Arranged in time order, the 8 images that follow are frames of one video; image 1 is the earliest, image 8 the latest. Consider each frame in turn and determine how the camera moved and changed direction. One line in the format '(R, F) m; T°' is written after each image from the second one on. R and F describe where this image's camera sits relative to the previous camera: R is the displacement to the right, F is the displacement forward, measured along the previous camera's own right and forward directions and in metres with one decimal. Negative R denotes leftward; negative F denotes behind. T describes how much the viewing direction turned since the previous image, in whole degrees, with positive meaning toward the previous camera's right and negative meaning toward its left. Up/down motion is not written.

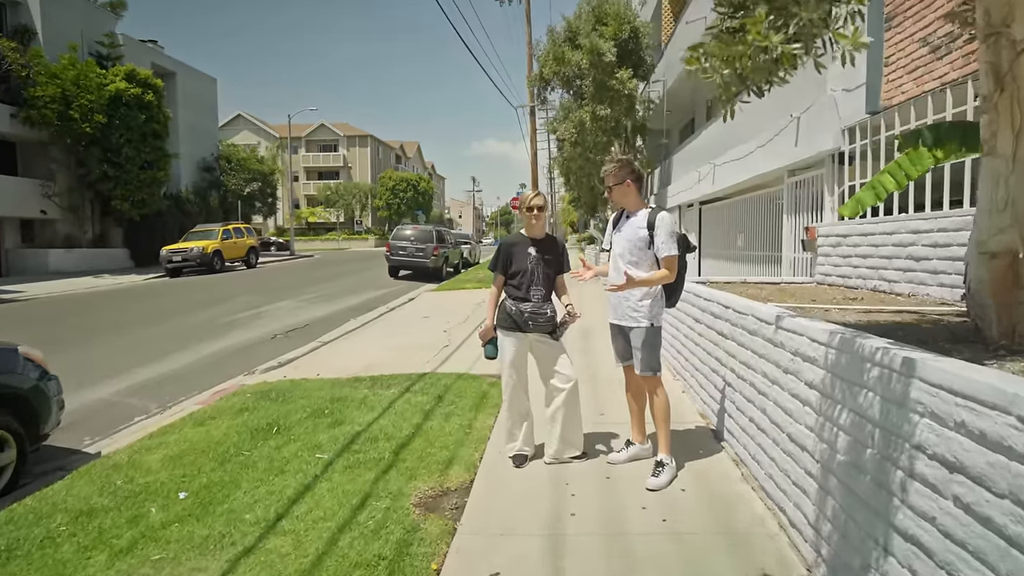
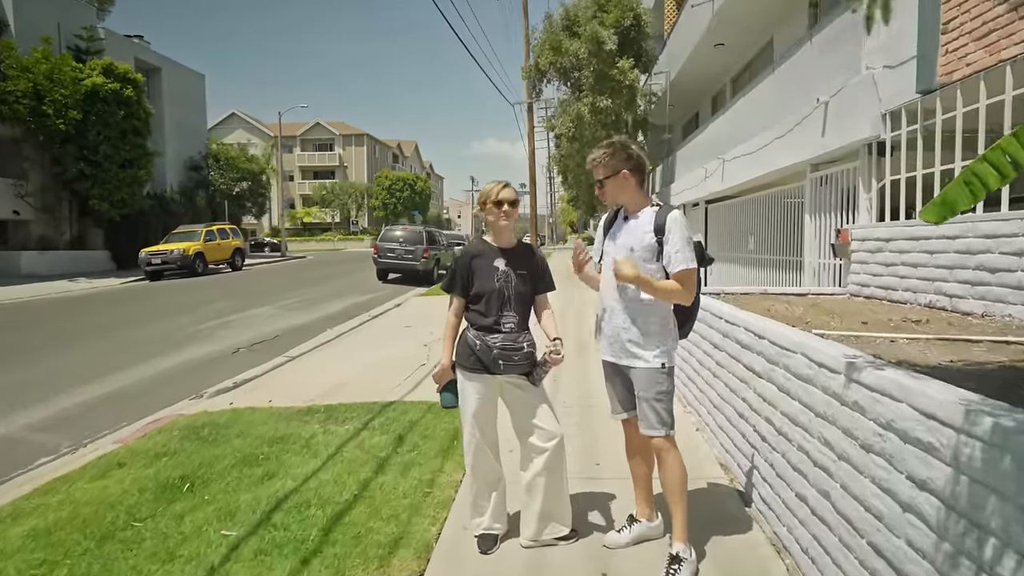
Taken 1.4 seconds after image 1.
(+0.2, +1.1) m; 0°
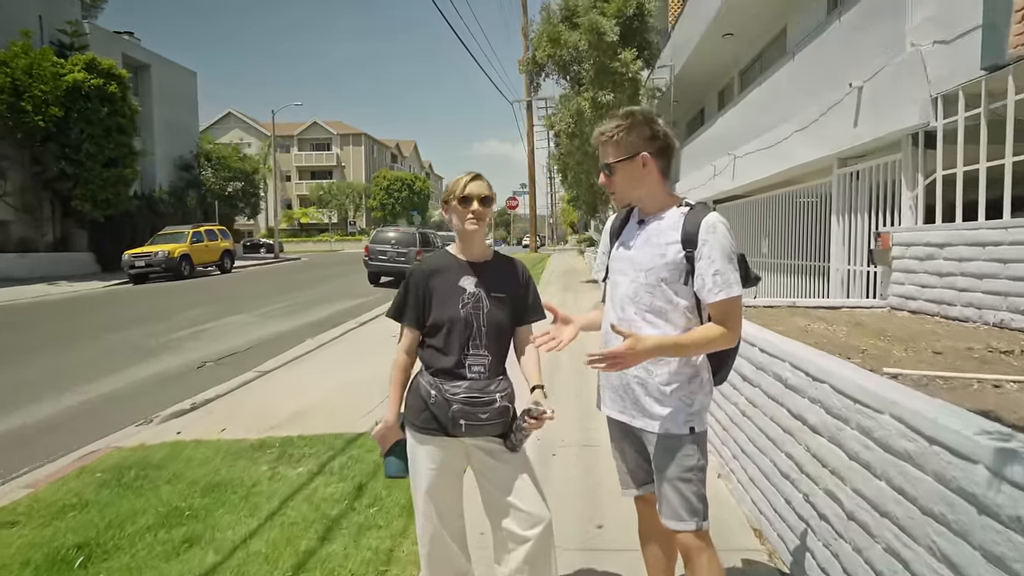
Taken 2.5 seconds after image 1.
(+0.1, +0.9) m; 0°
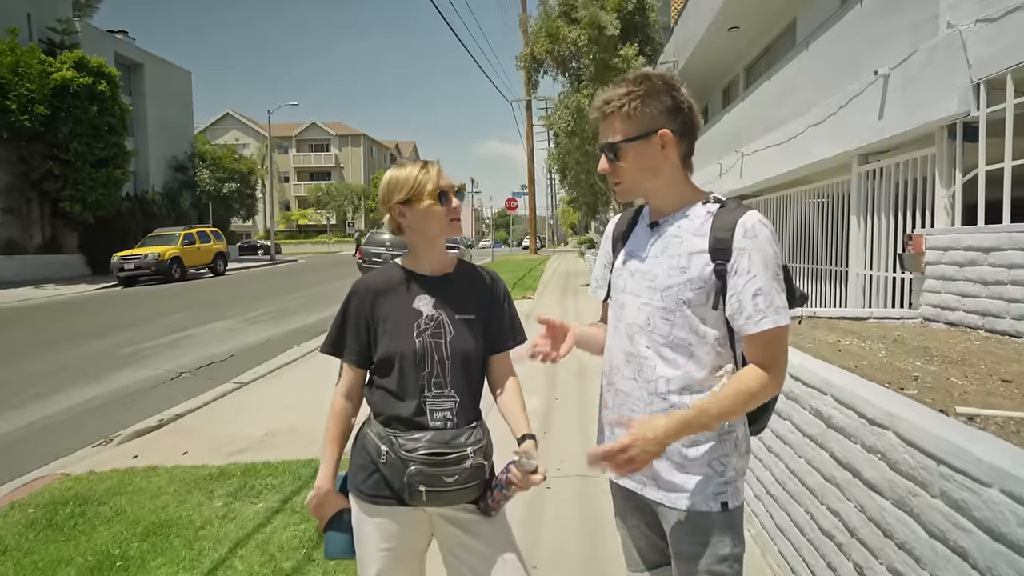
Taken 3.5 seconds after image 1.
(+0.1, +0.6) m; 0°
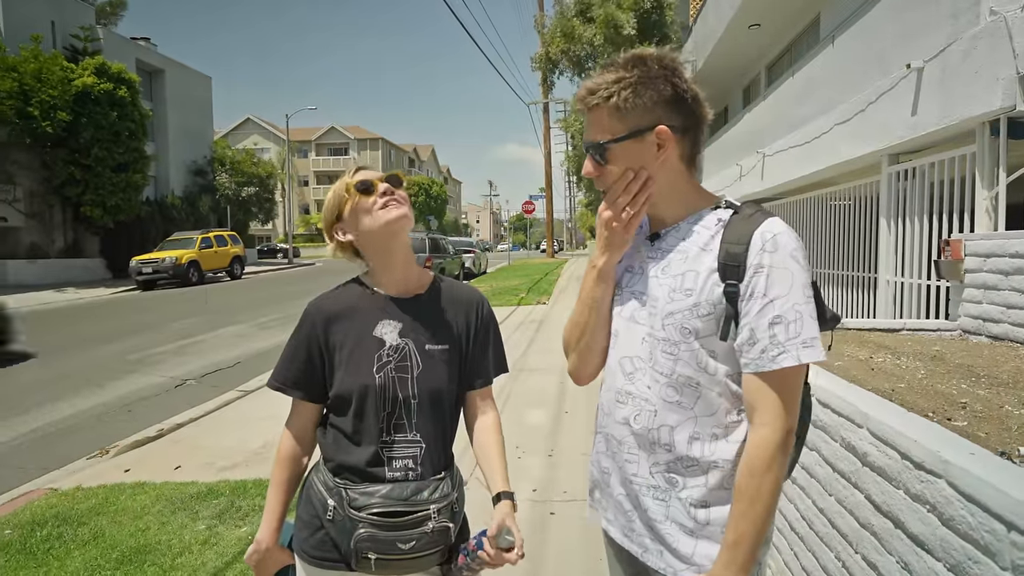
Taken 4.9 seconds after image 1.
(+0.1, +0.3) m; -2°
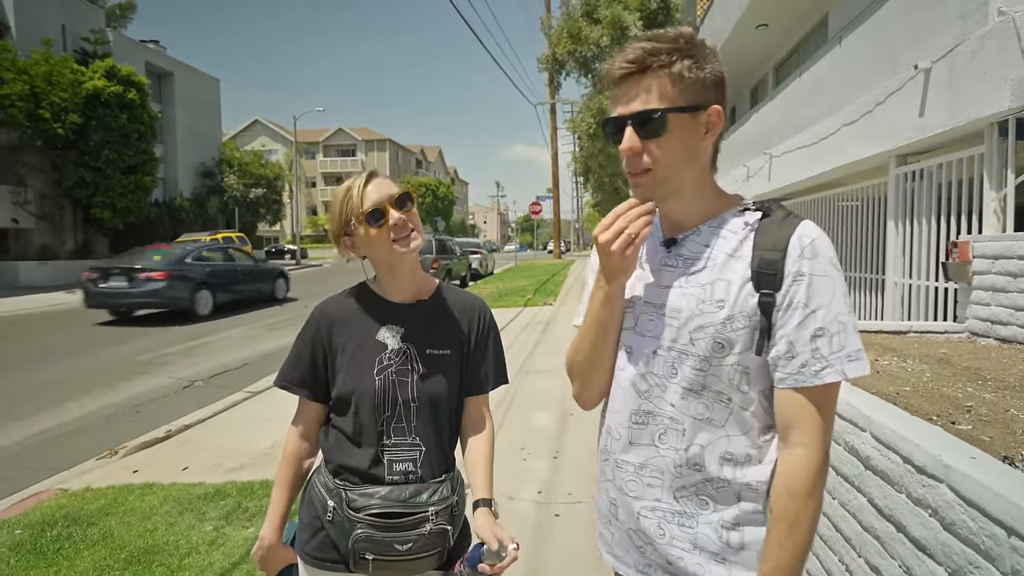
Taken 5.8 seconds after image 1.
(0.0, 0.0) m; -1°
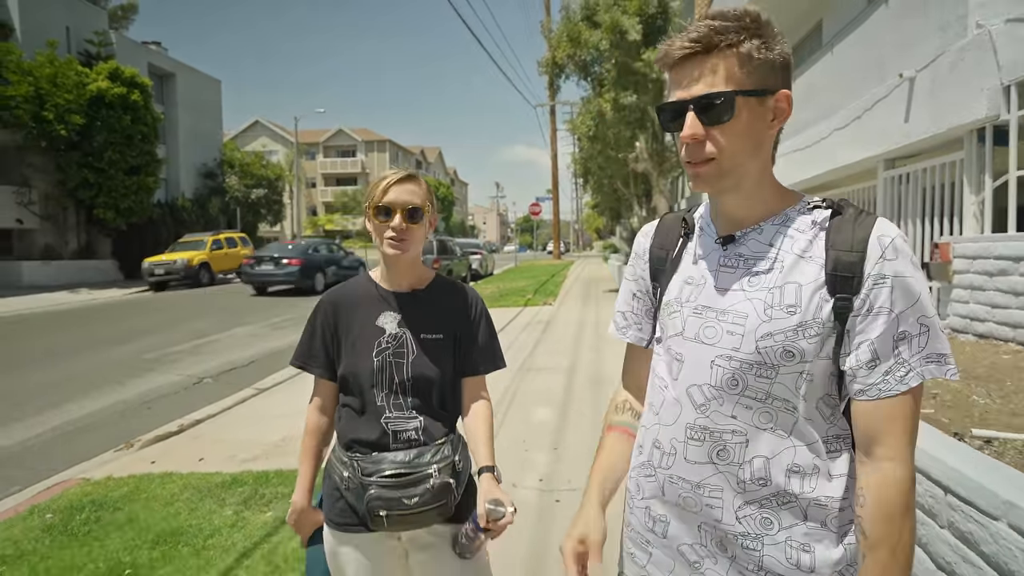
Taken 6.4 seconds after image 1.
(0.0, -0.2) m; 0°
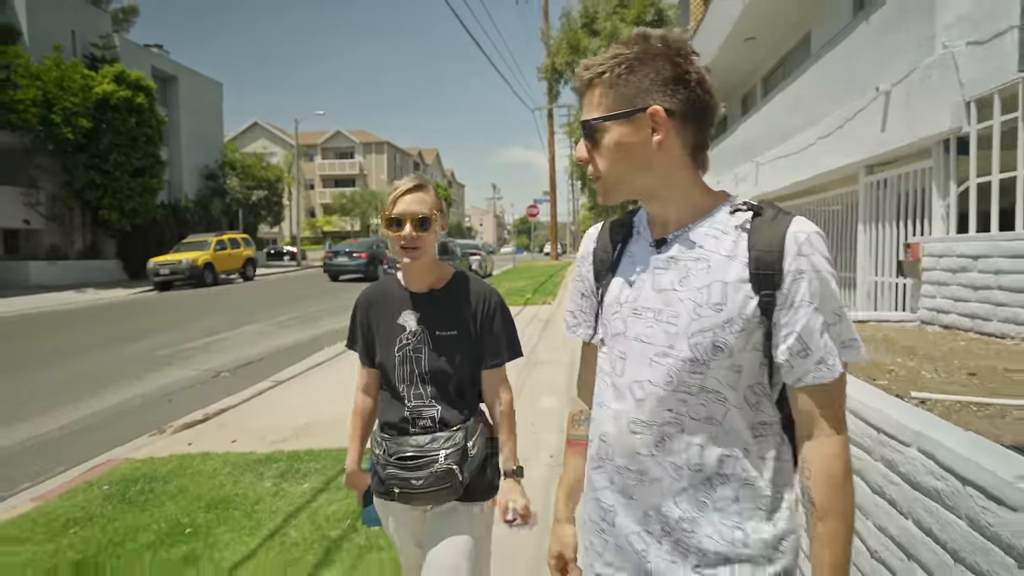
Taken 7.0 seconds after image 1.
(-0.1, -0.5) m; 0°
